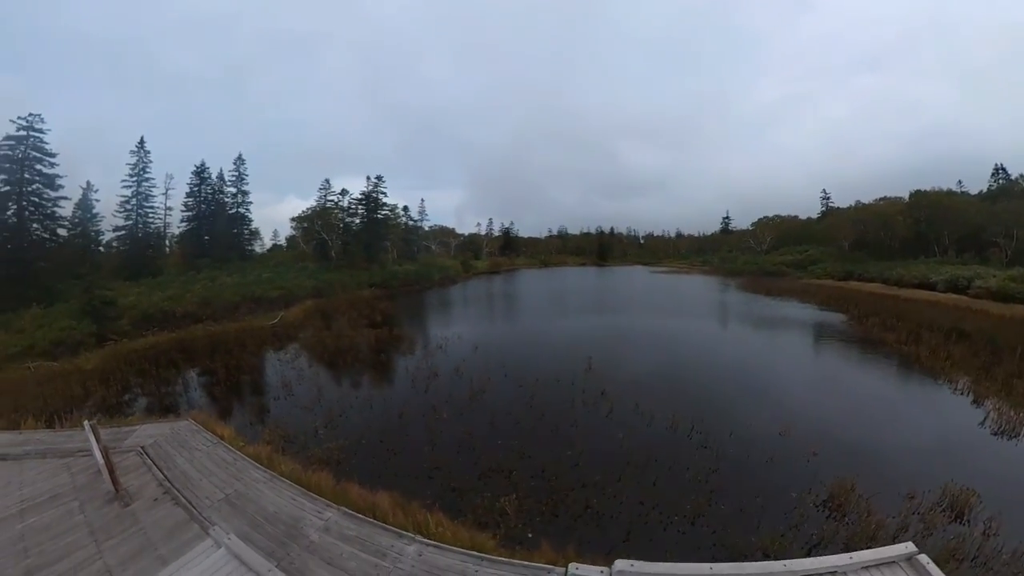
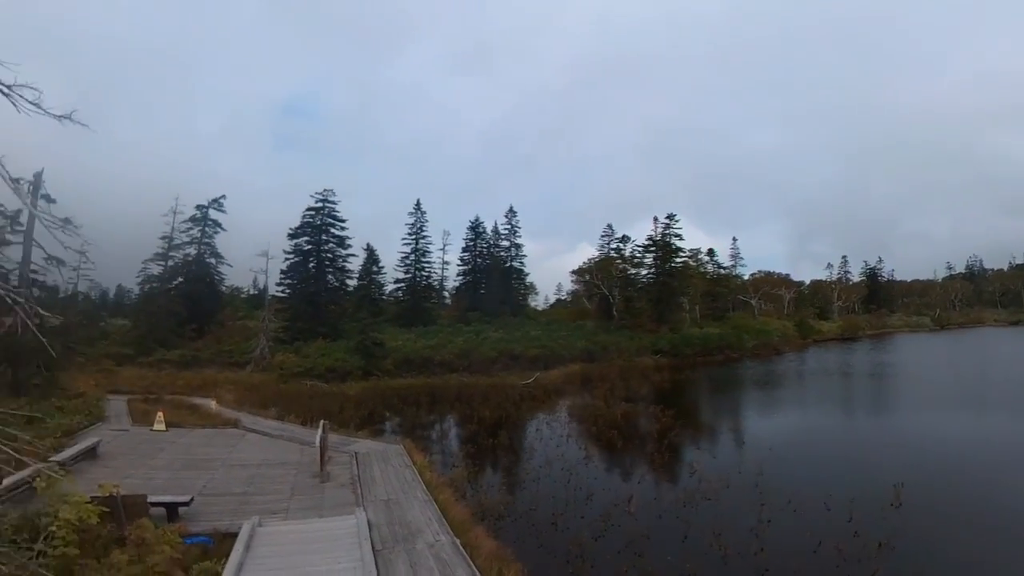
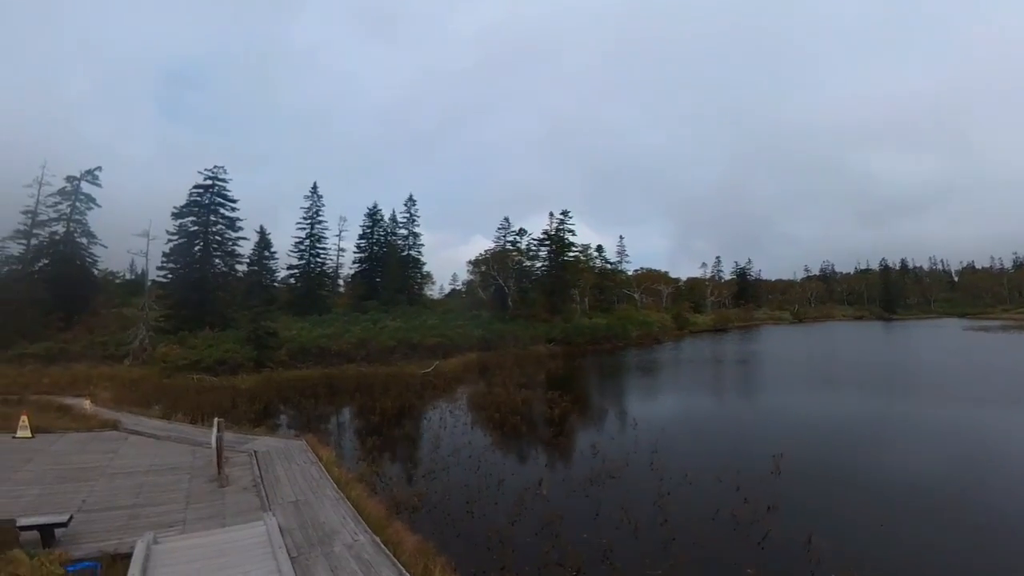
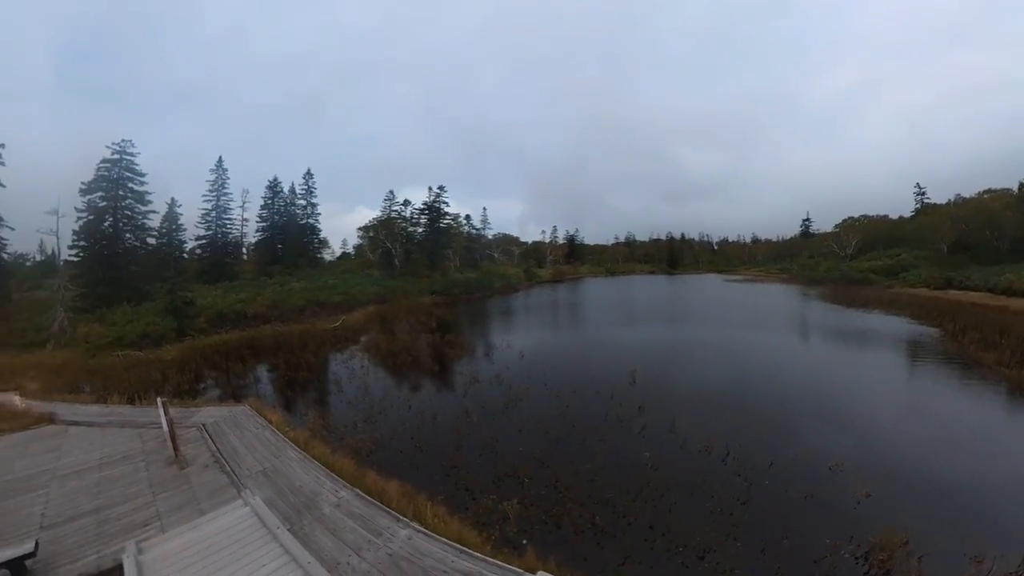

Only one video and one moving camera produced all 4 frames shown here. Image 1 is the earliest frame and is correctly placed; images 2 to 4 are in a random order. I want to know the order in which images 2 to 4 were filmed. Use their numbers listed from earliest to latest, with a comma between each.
4, 3, 2
